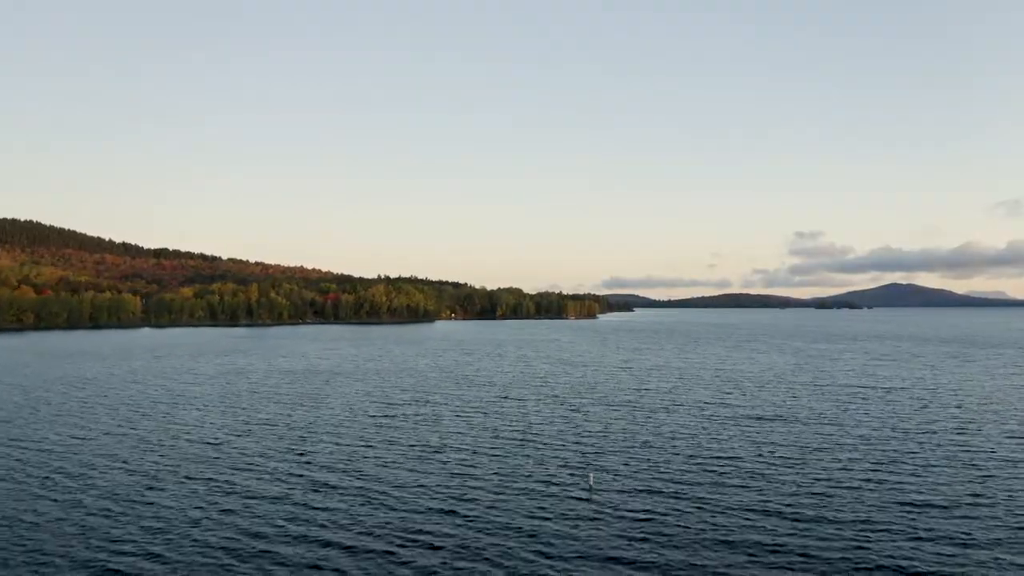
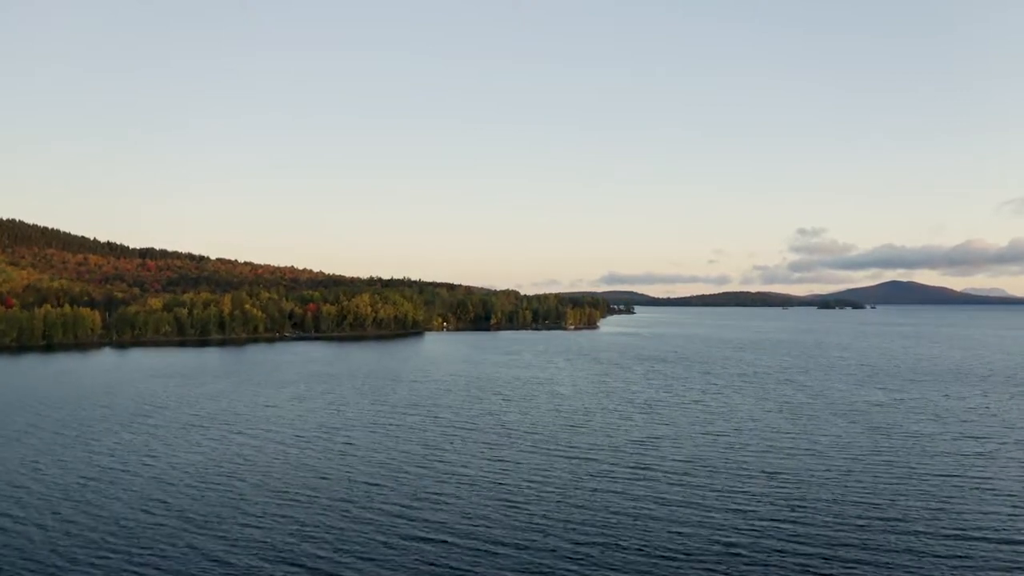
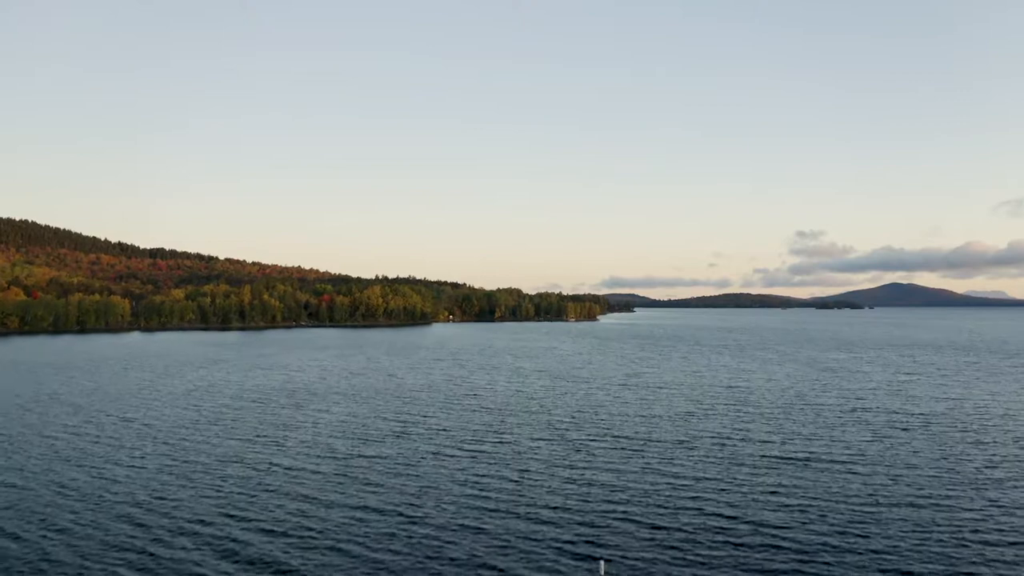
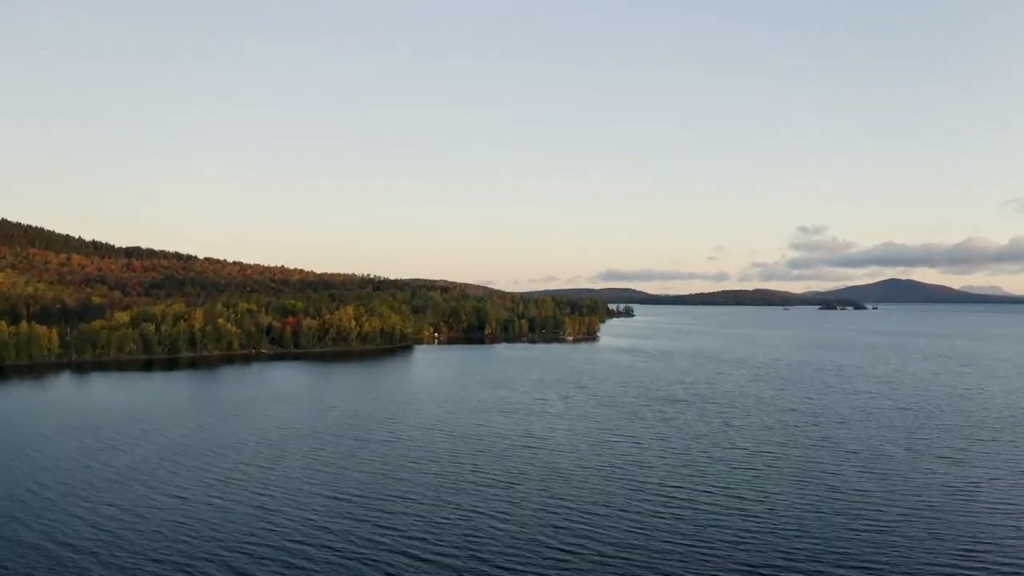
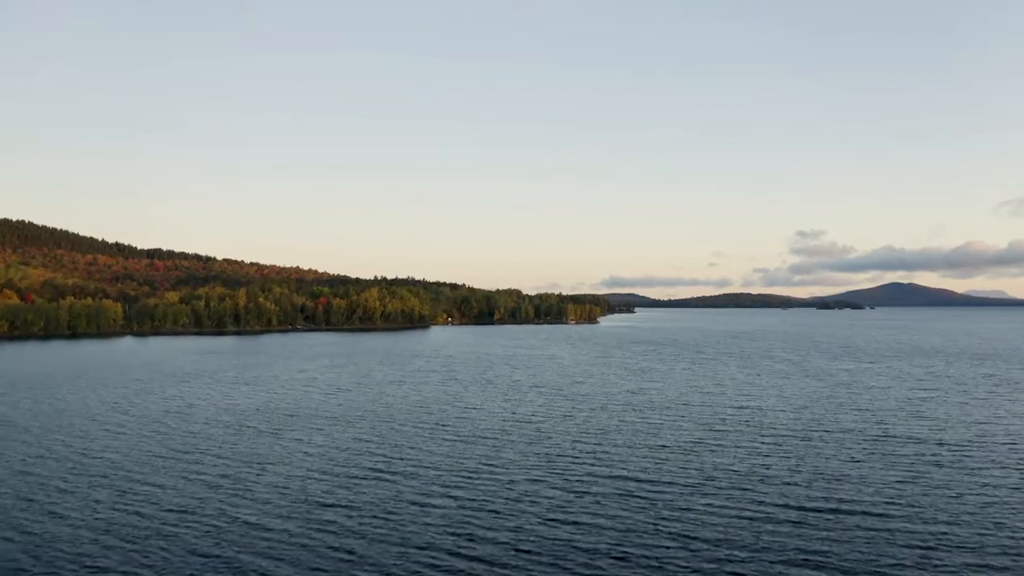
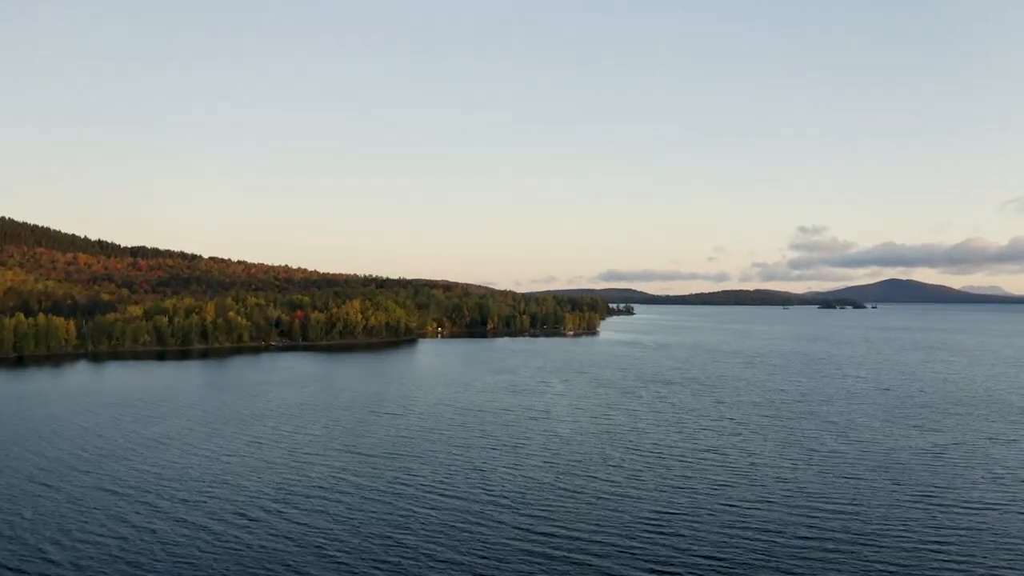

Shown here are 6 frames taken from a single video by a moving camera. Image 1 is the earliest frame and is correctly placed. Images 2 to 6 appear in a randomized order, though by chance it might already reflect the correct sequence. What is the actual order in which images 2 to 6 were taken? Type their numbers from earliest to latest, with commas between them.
3, 5, 2, 6, 4
